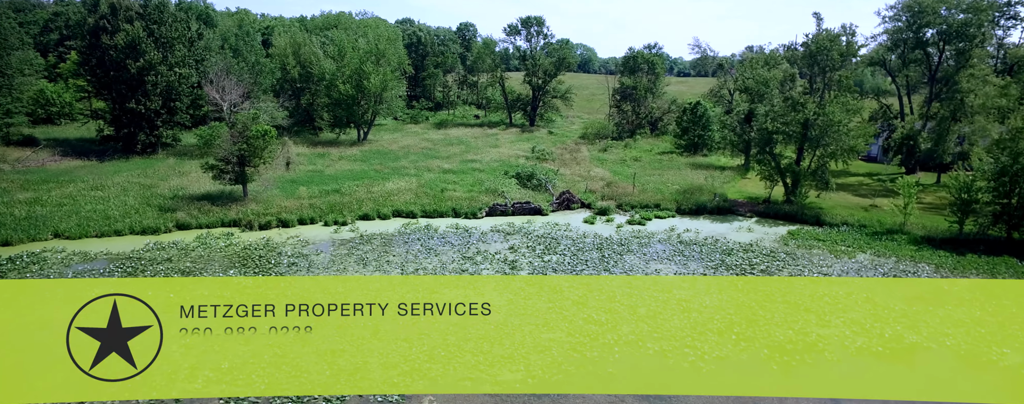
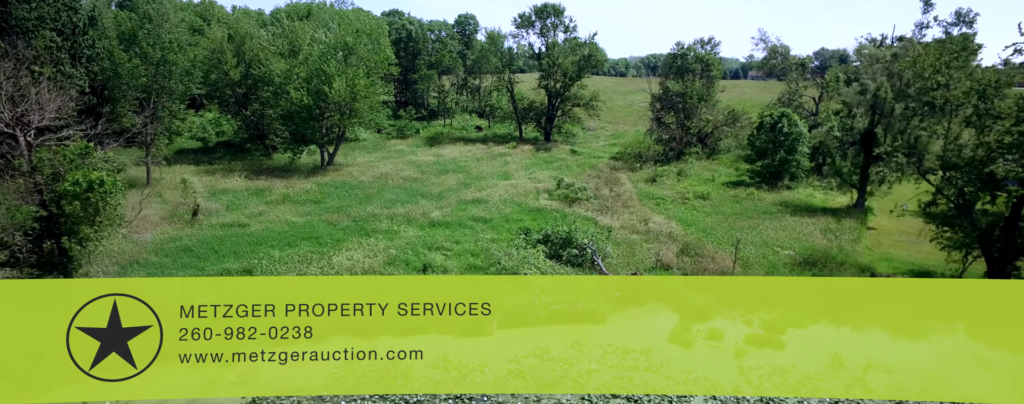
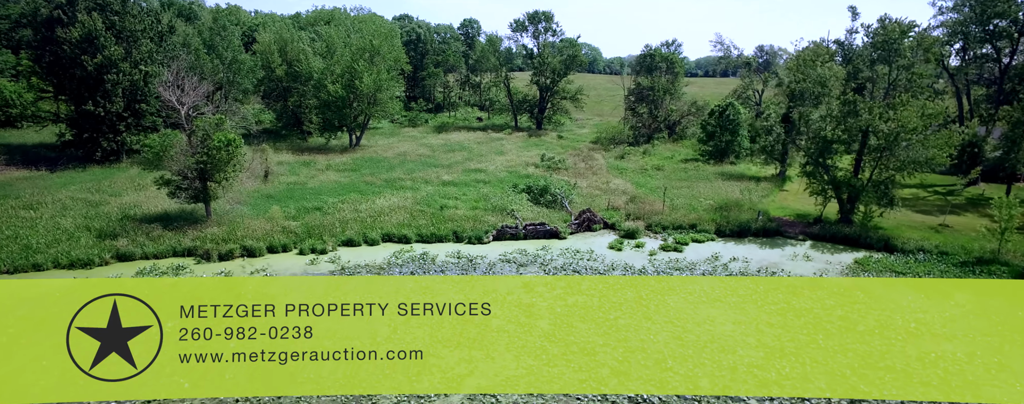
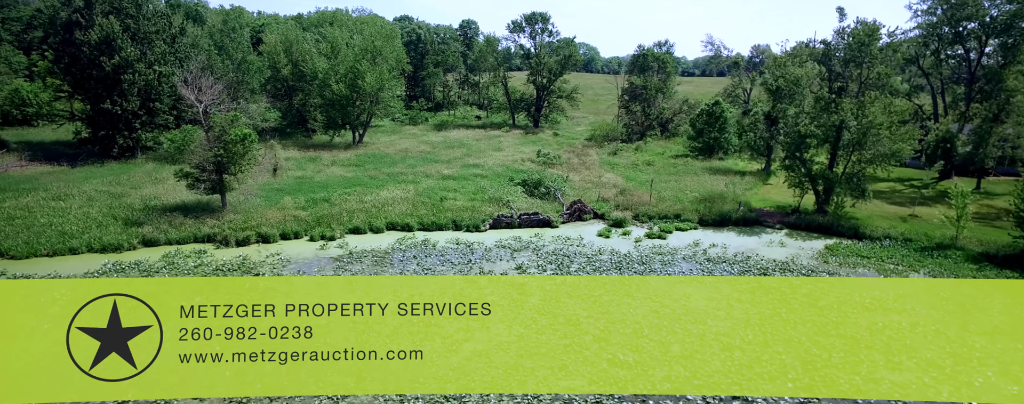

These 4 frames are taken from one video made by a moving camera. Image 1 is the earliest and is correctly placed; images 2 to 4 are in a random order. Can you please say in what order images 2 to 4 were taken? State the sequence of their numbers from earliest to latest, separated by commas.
4, 3, 2
